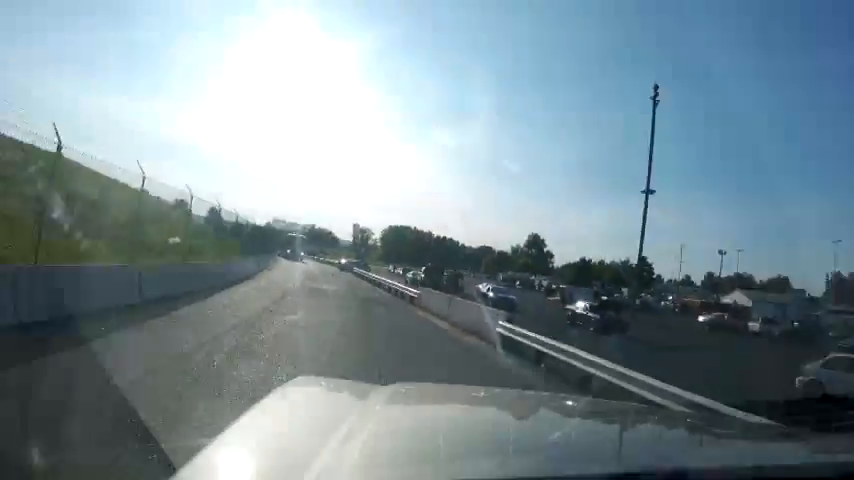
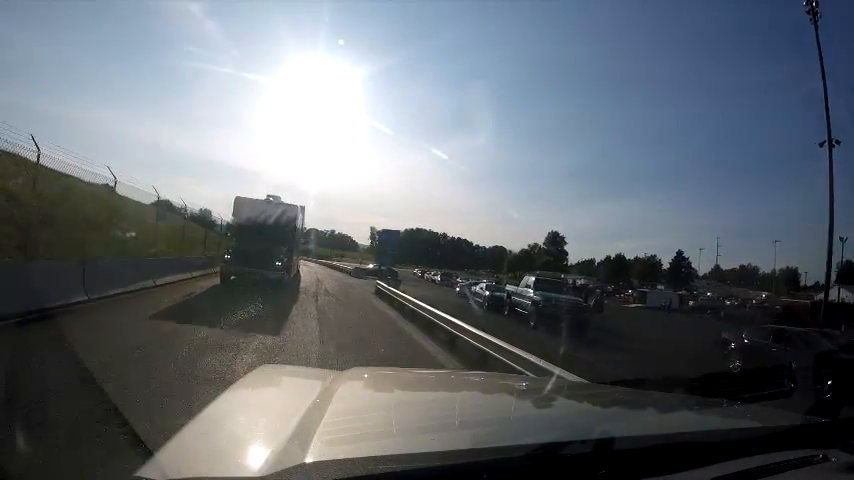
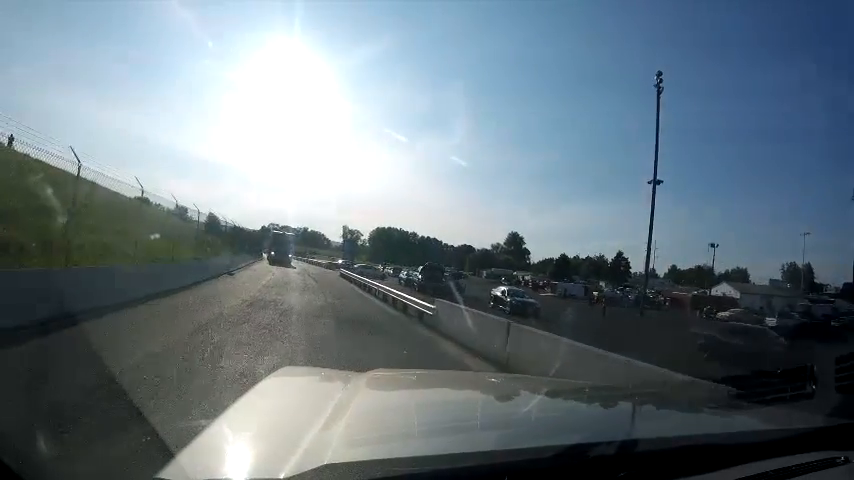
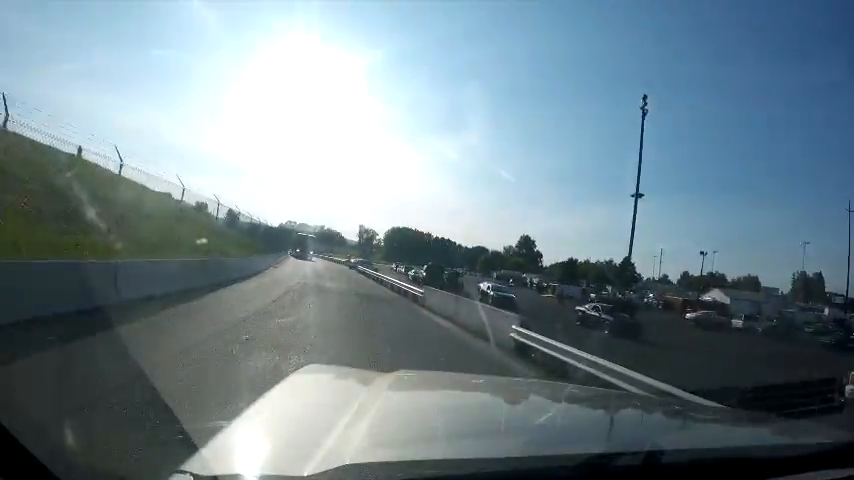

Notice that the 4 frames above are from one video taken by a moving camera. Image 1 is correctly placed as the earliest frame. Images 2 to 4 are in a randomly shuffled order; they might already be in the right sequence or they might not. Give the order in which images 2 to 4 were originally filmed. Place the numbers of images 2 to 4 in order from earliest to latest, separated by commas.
4, 3, 2
